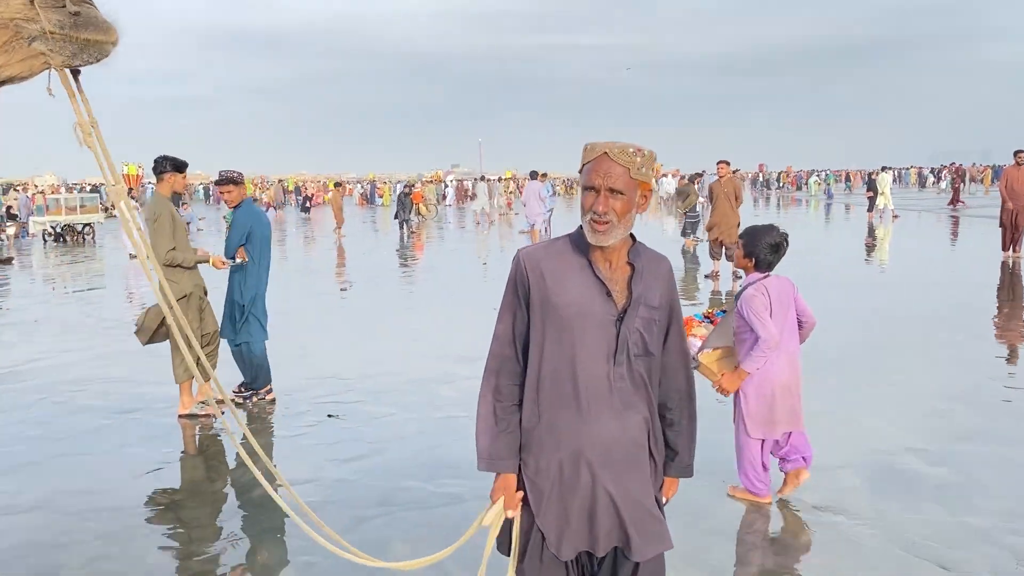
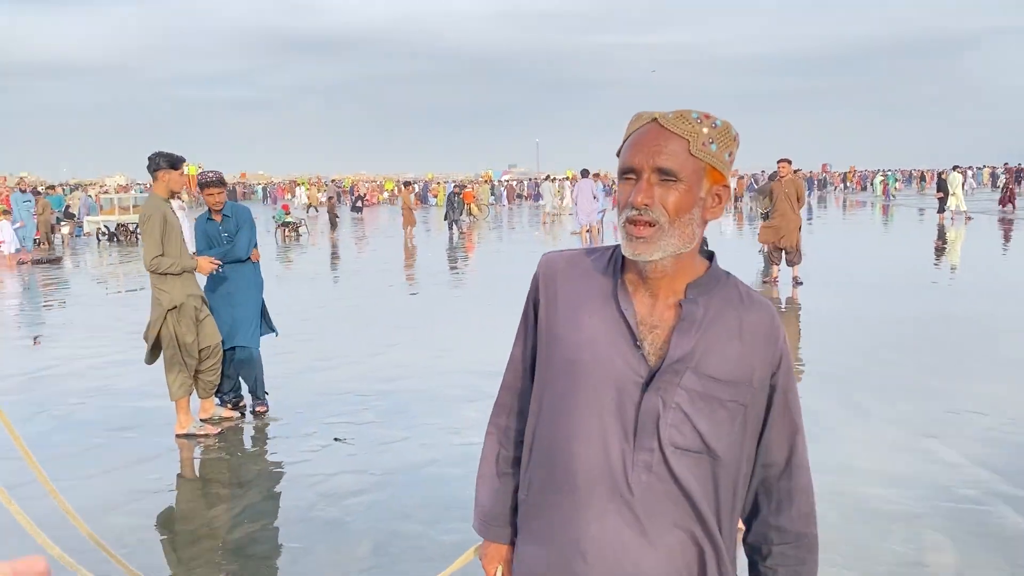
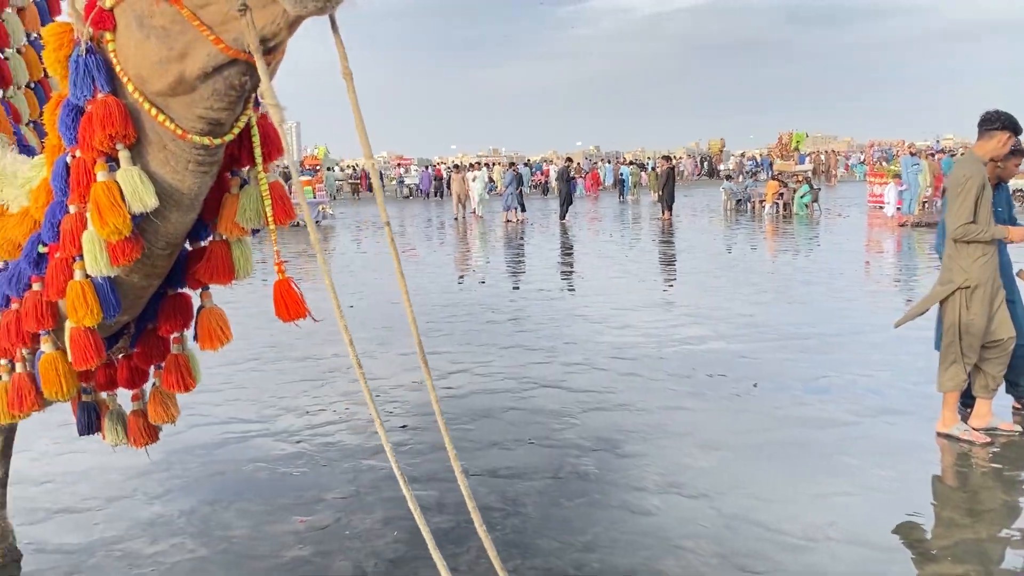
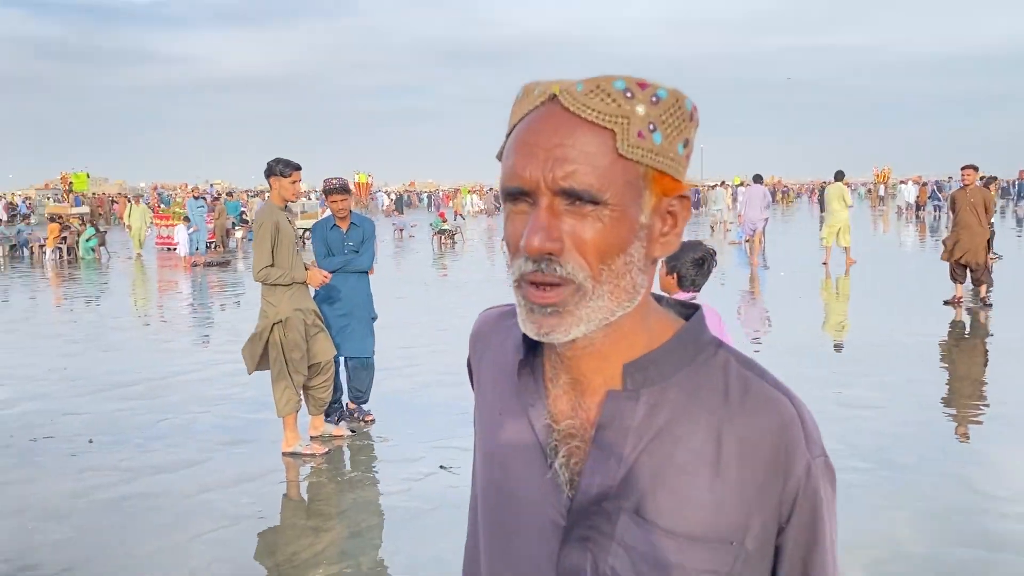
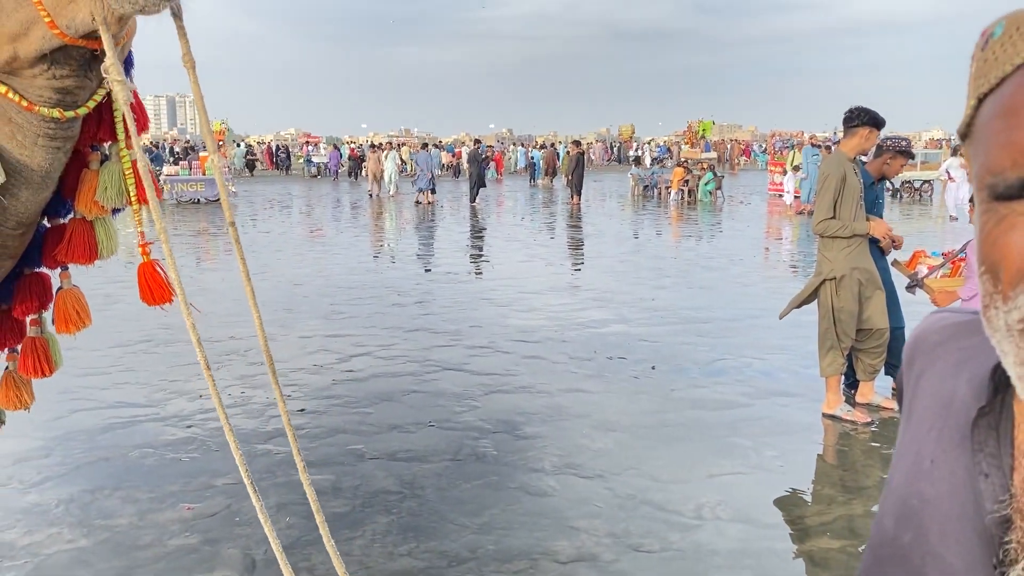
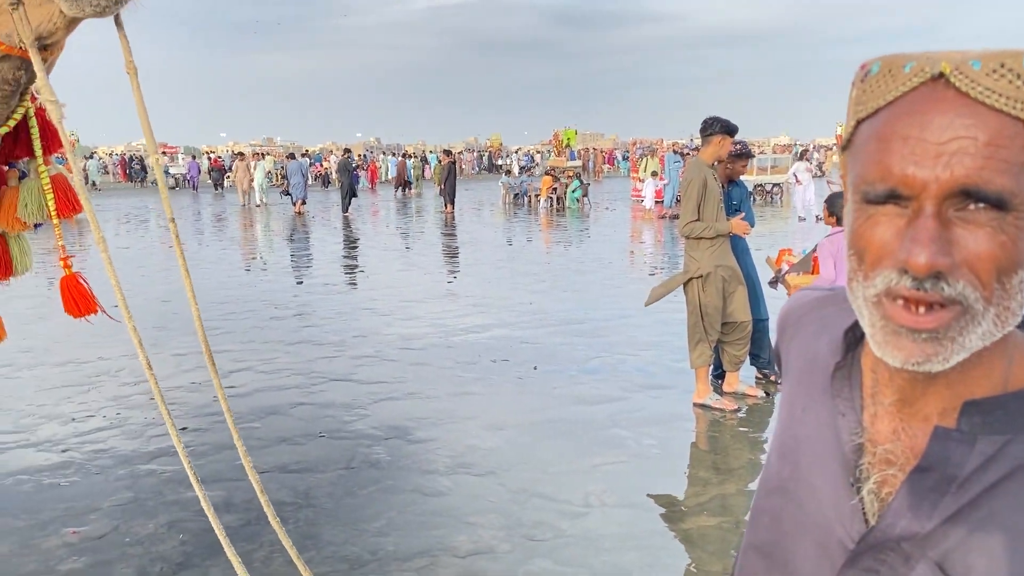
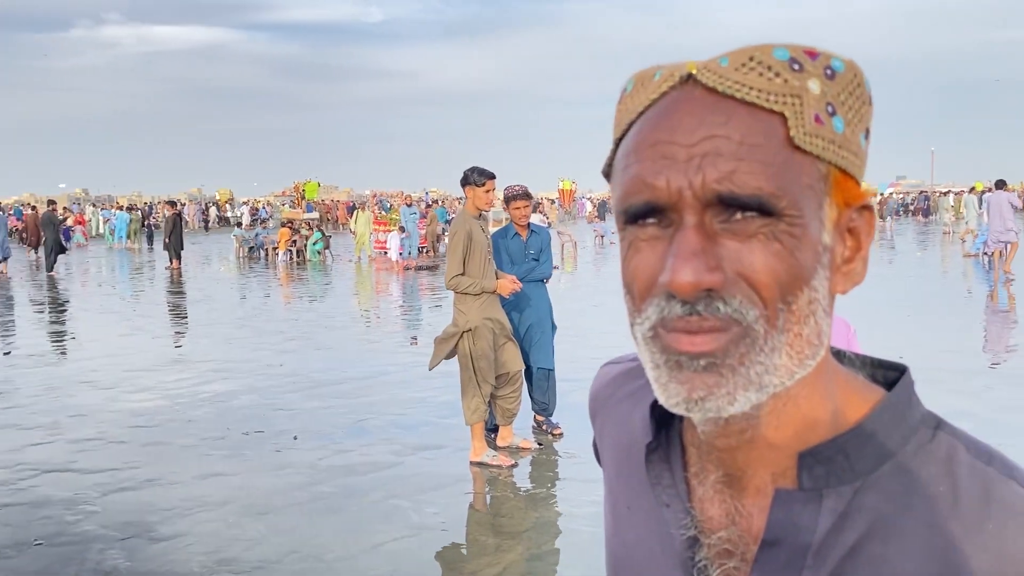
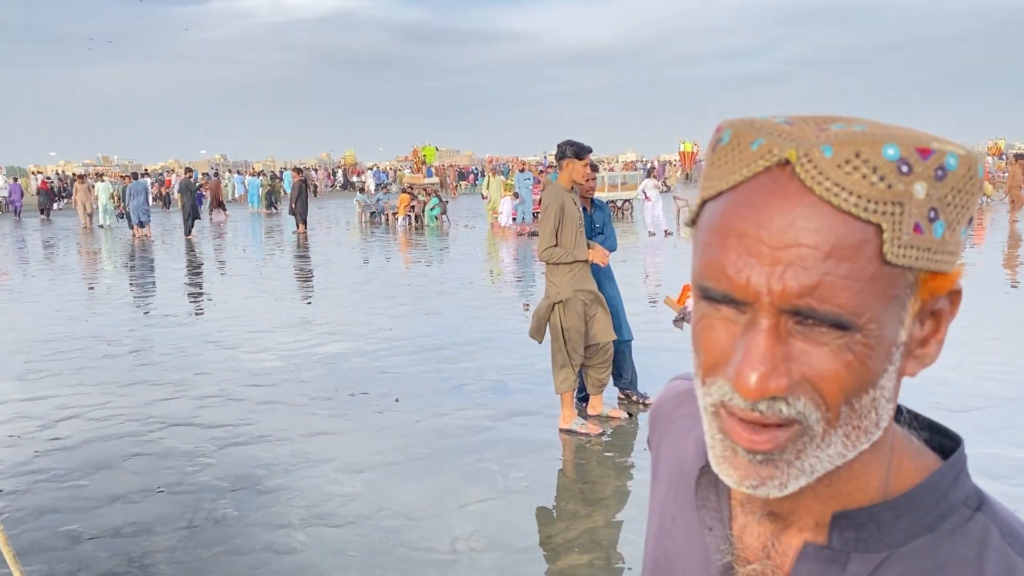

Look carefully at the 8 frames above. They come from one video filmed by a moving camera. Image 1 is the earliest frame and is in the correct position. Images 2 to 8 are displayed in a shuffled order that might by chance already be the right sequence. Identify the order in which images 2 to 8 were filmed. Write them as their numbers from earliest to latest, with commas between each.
2, 4, 7, 8, 6, 5, 3
